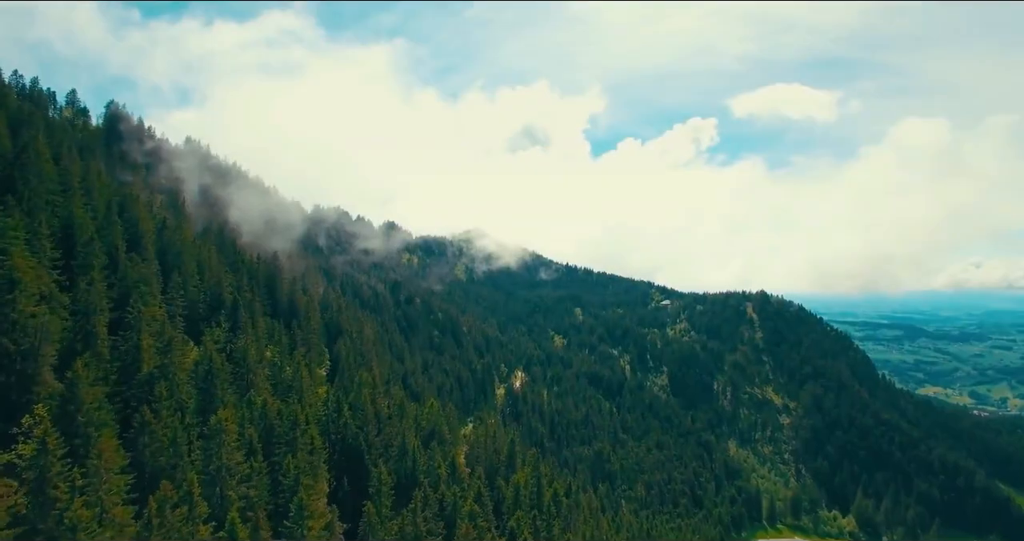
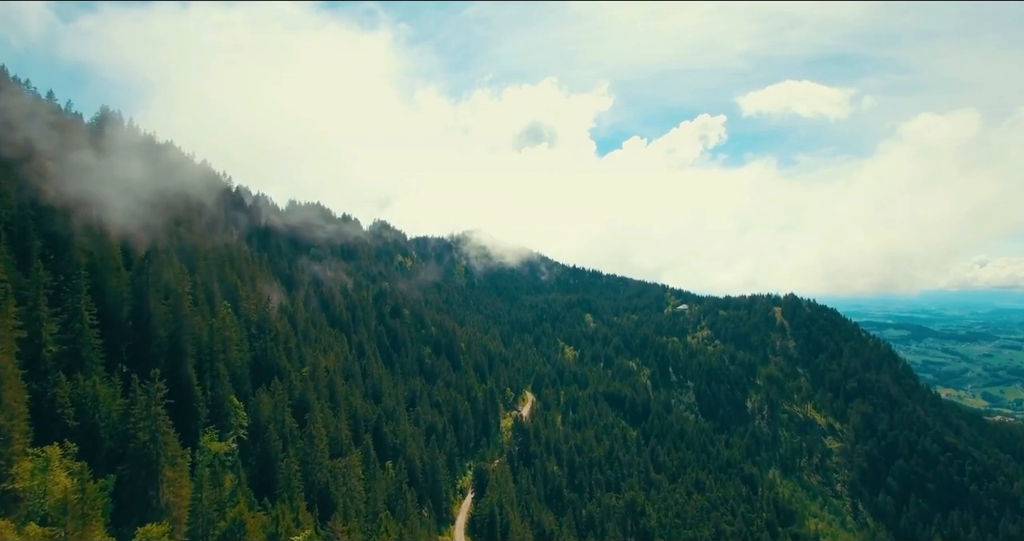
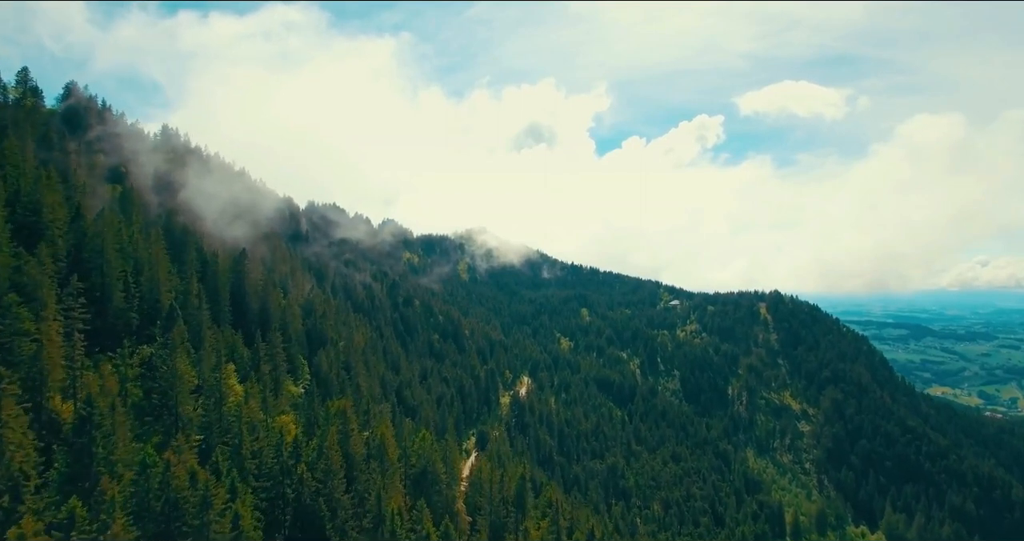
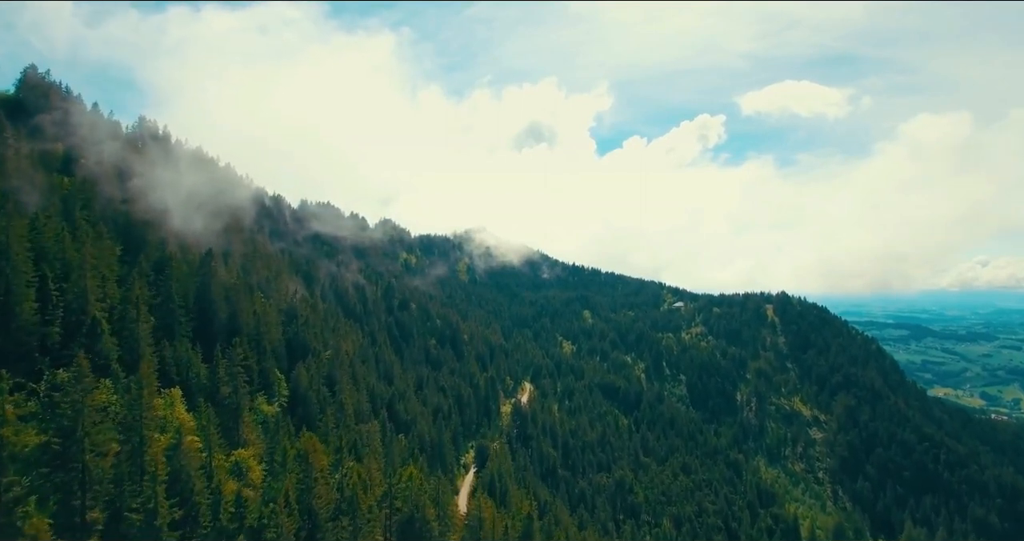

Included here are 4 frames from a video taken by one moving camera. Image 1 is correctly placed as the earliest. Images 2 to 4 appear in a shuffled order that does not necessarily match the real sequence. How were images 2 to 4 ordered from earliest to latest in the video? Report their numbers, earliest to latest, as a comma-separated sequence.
3, 4, 2
